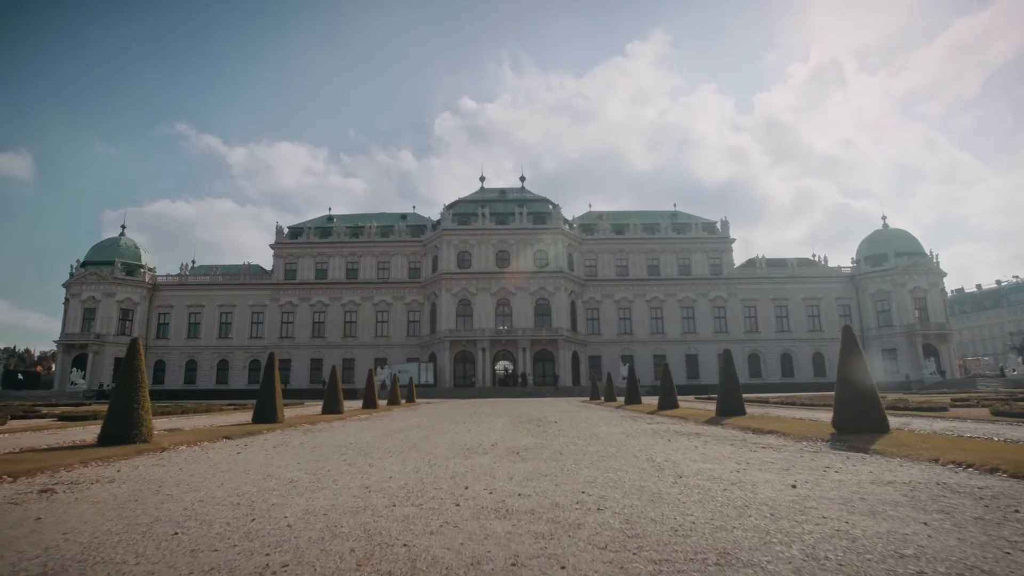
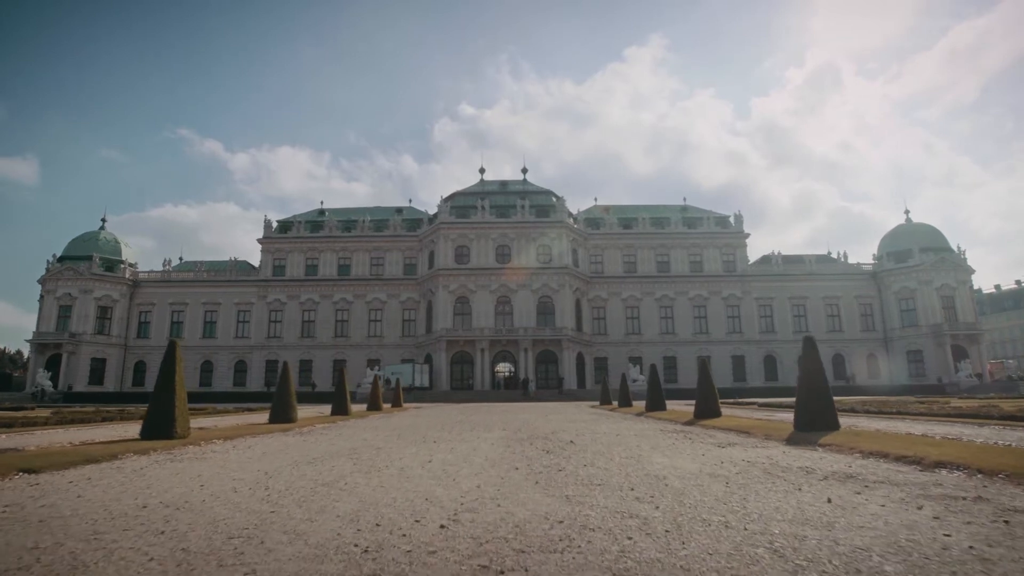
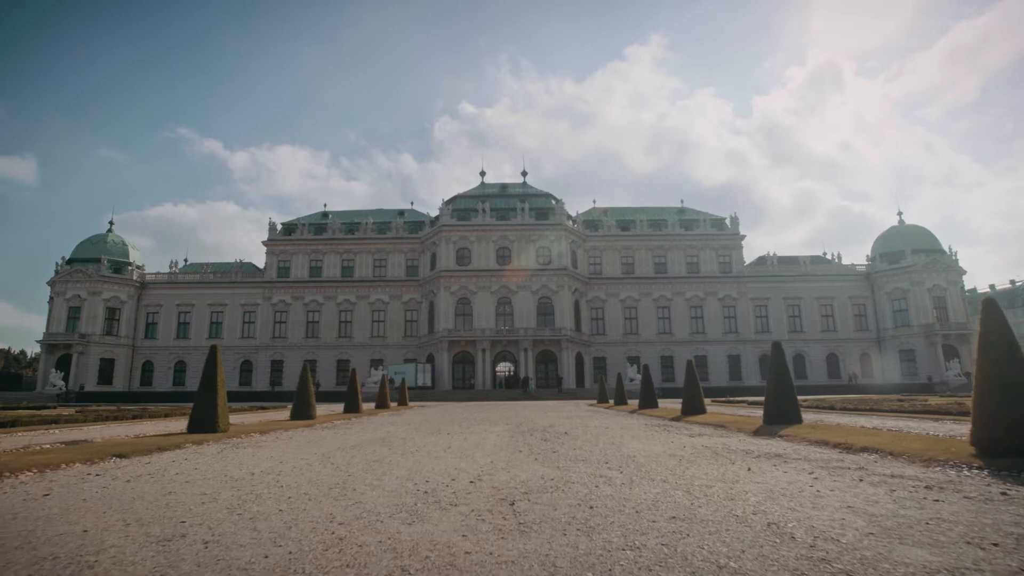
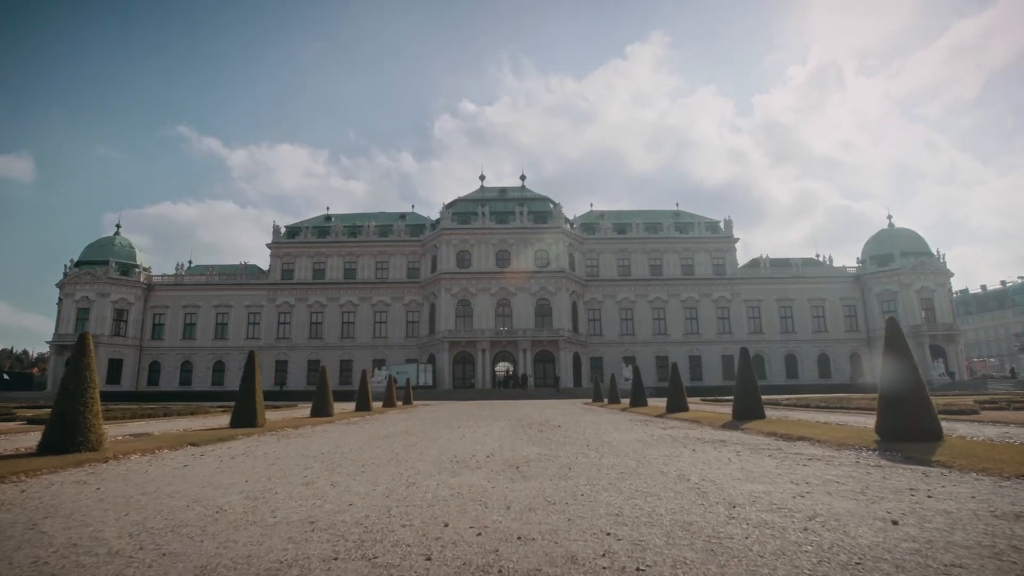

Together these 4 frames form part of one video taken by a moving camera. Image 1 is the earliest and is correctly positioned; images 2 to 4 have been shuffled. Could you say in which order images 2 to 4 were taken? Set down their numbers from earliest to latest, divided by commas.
4, 3, 2
